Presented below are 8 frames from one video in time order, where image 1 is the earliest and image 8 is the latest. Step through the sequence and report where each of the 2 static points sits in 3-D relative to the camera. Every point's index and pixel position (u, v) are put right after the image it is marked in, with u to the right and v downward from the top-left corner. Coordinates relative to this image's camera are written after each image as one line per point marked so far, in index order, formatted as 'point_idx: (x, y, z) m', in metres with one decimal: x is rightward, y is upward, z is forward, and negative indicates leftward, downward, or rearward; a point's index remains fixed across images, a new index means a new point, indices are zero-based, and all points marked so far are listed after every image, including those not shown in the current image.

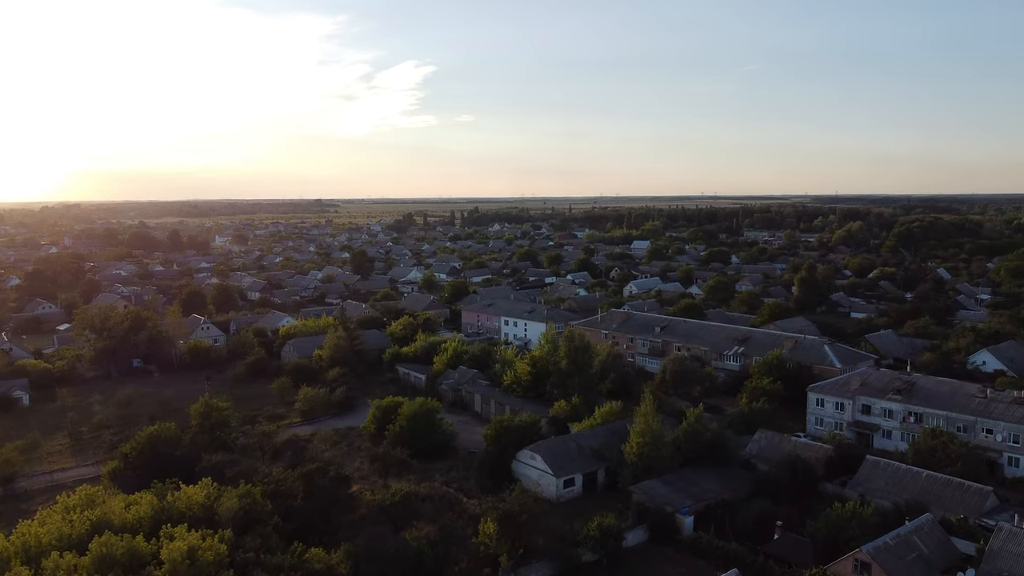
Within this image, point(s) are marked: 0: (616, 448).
0: (+2.4, -3.8, +18.9) m
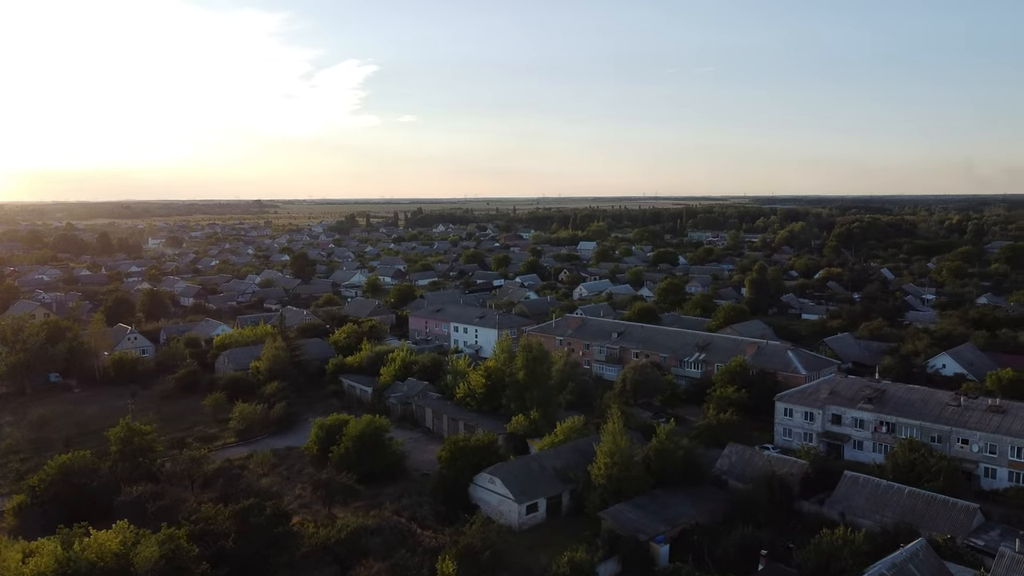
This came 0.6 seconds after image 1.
0: (+1.5, -3.9, +17.6) m
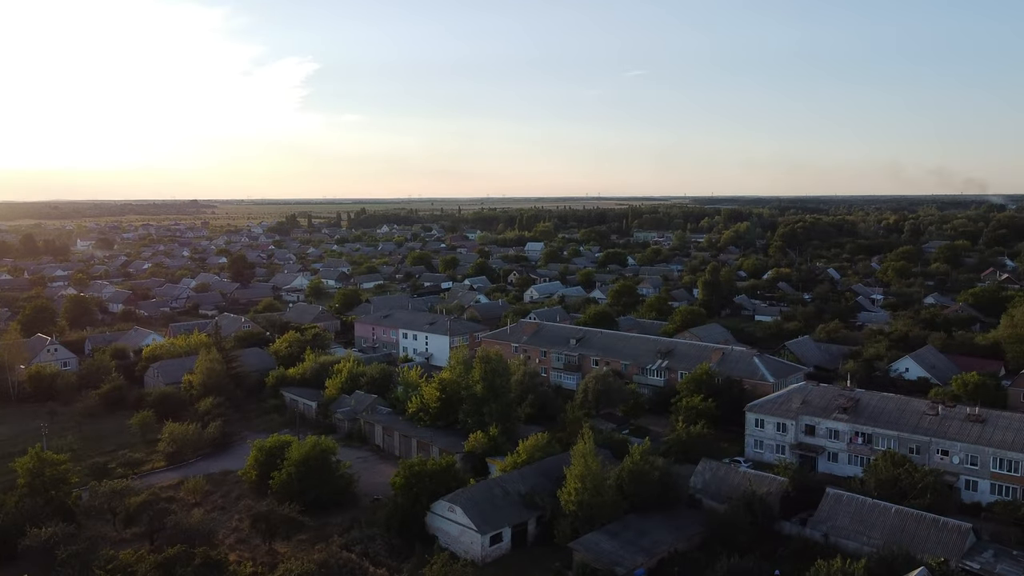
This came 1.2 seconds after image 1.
0: (+0.7, -4.1, +16.2) m
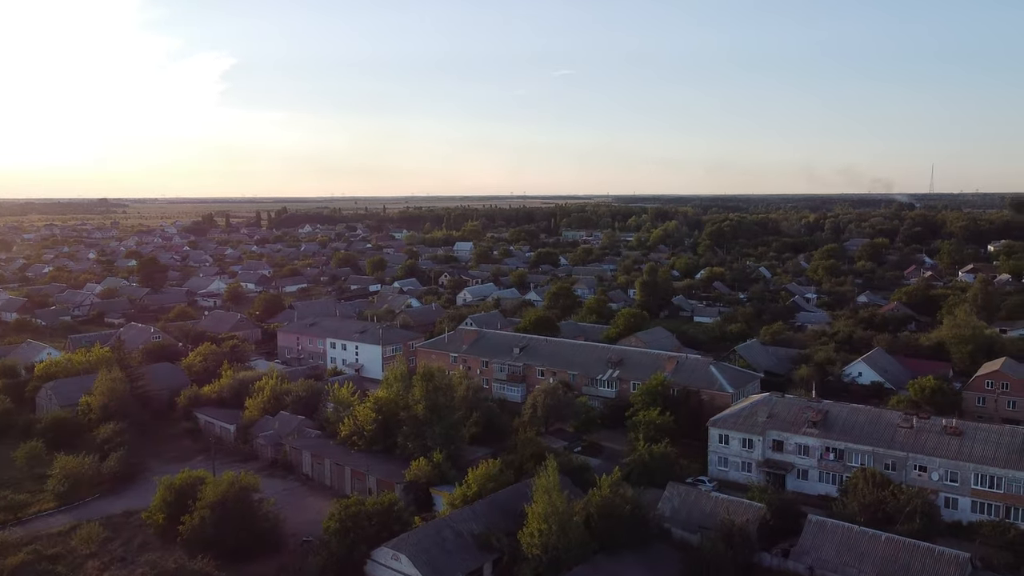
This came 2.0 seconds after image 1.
0: (-0.1, -4.3, +14.3) m
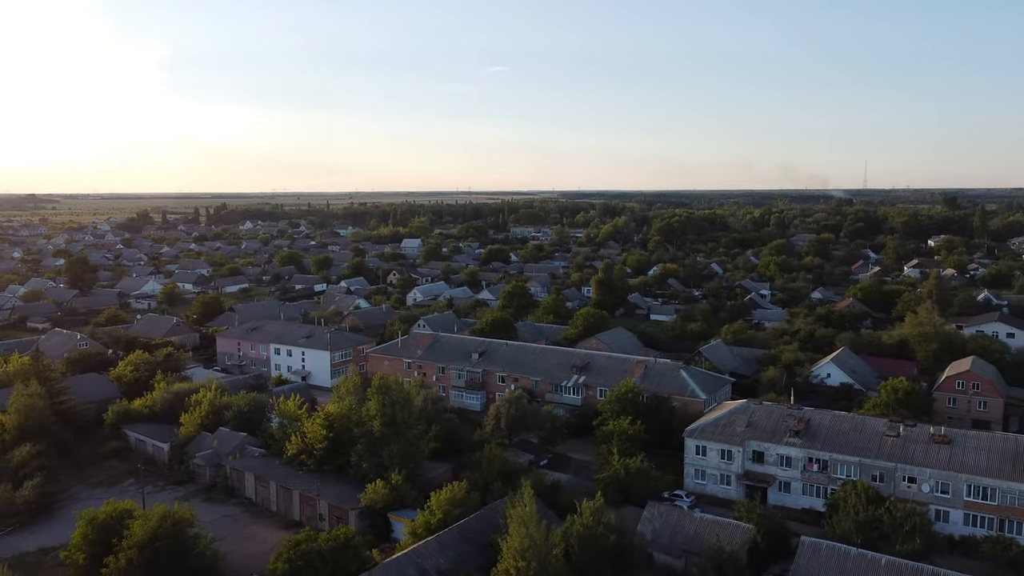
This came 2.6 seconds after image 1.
0: (-0.6, -4.4, +12.8) m
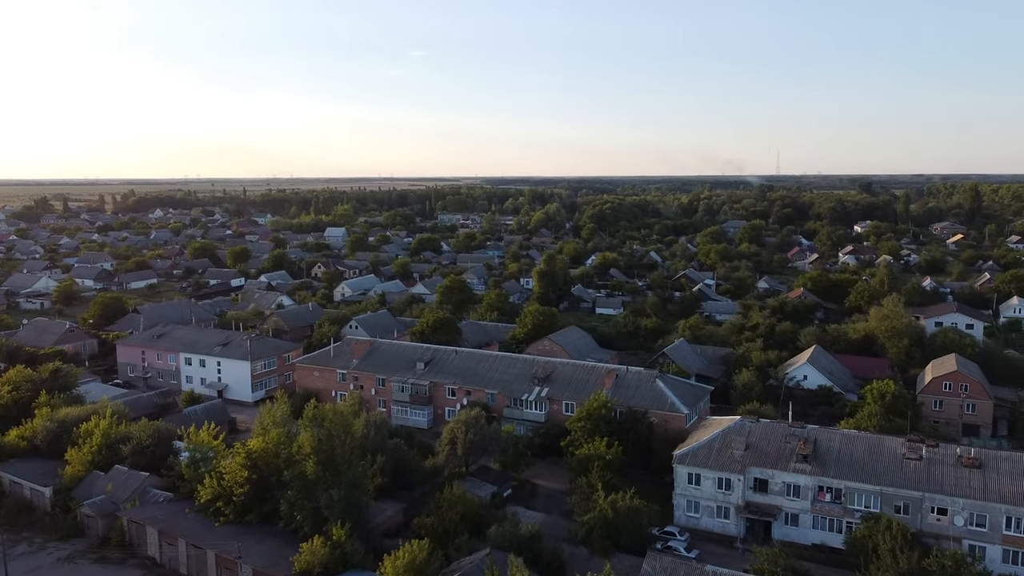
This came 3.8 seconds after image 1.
0: (-0.8, -4.6, +9.9) m
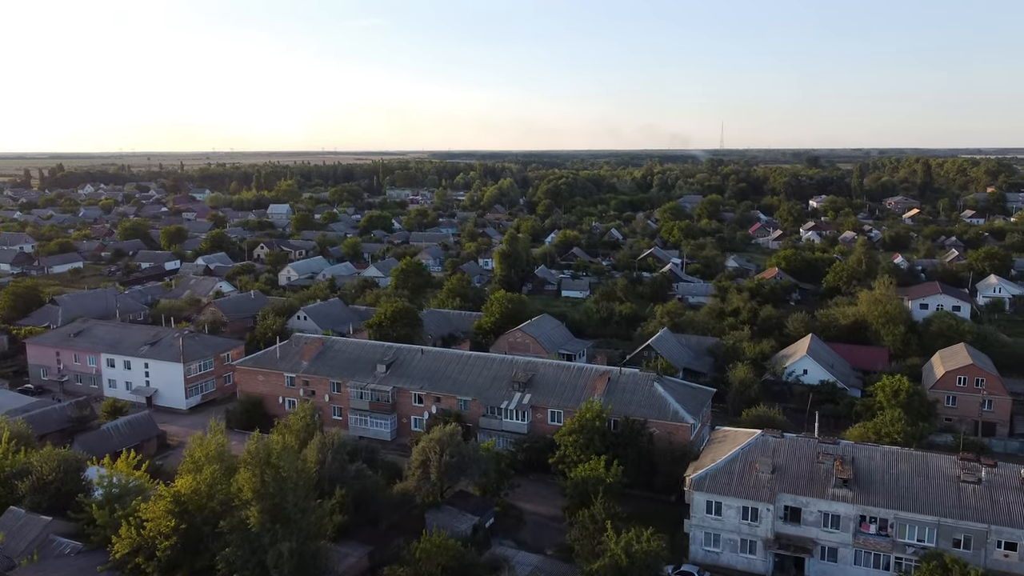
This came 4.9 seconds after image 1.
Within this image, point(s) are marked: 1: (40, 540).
0: (-0.6, -4.8, +7.3) m
1: (-7.4, -4.0, +12.7) m
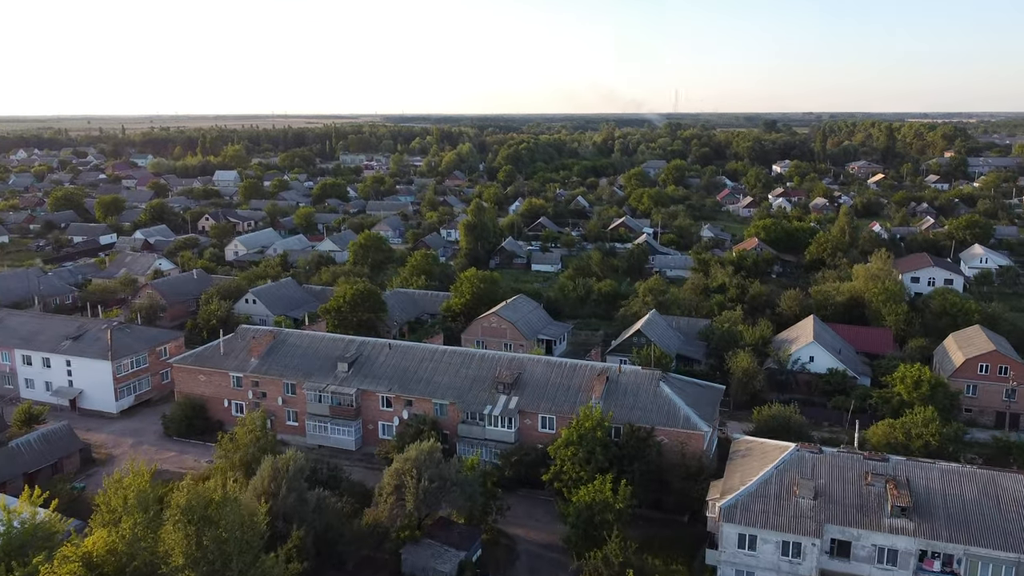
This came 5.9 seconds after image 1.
0: (-0.3, -5.0, +5.1) m
1: (-7.4, -4.0, +10.1) m
